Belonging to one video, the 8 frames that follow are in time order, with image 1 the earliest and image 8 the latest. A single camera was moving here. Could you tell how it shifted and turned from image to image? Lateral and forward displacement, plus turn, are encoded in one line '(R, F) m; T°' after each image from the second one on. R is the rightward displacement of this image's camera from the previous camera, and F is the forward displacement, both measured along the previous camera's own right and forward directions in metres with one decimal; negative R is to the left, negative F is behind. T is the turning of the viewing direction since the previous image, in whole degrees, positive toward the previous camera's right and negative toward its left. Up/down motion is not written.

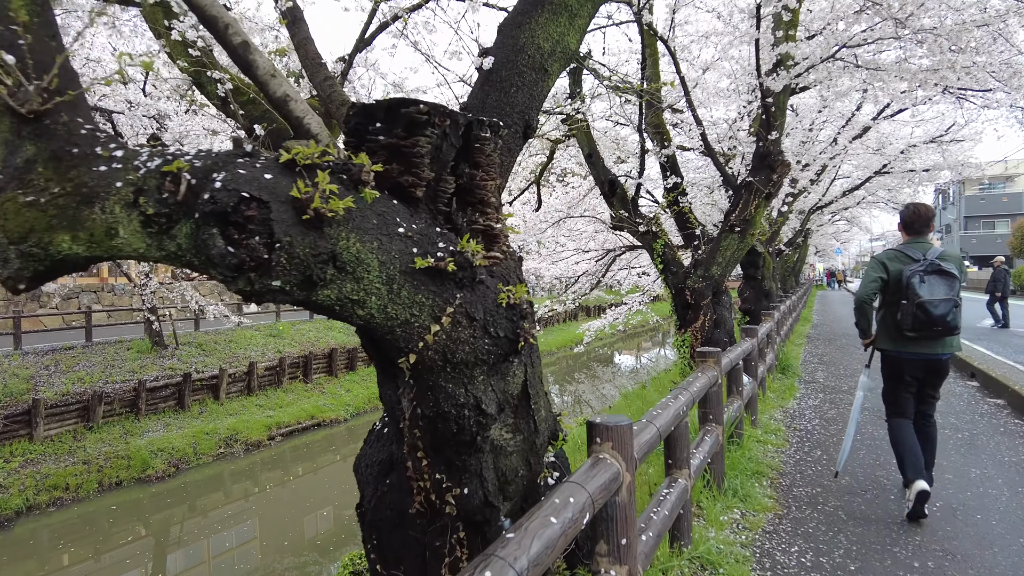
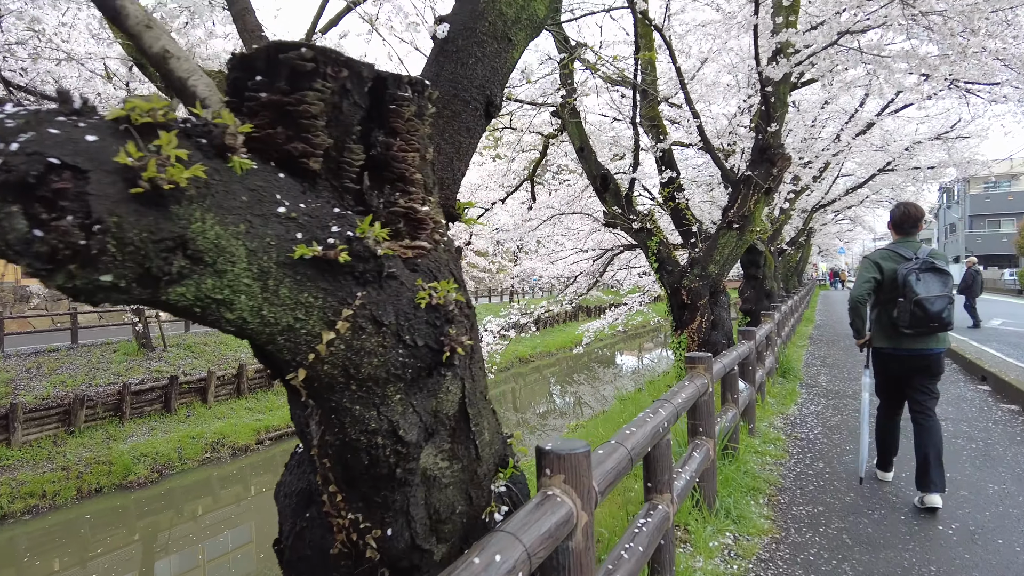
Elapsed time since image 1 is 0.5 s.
(+0.1, +0.2) m; 0°
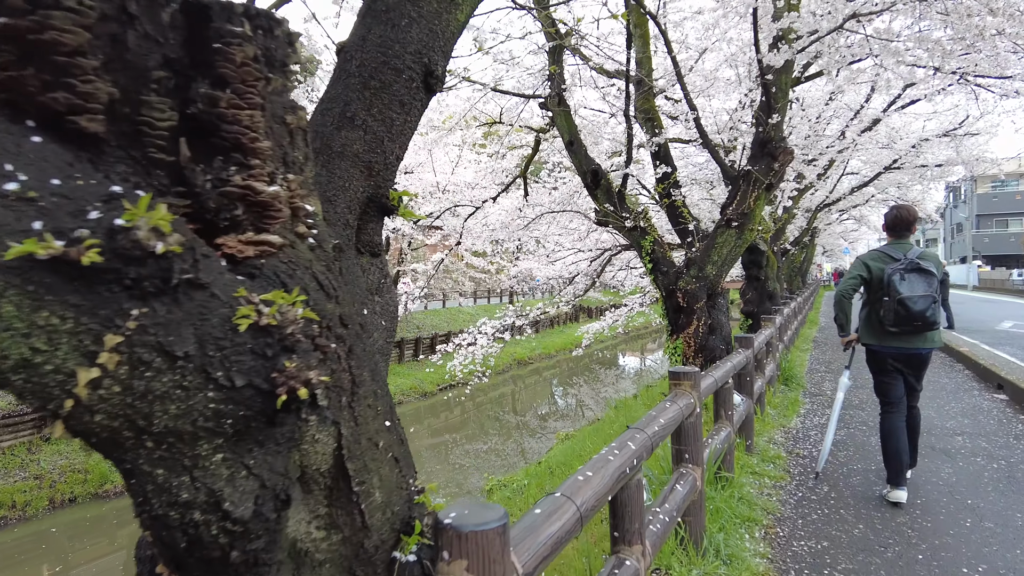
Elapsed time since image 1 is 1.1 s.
(+0.1, +0.3) m; 0°
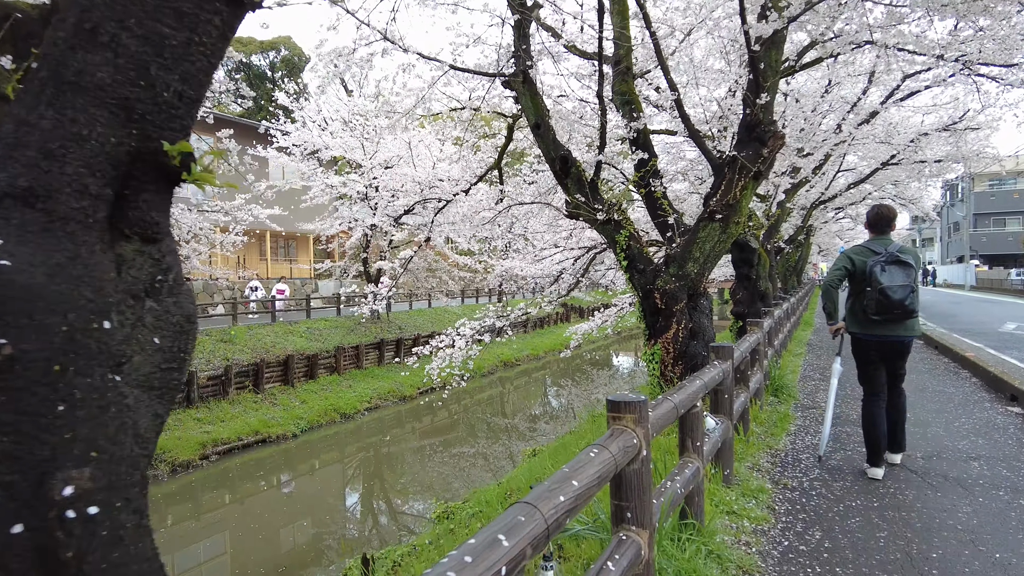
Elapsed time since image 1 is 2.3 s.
(+0.2, +0.4) m; 0°
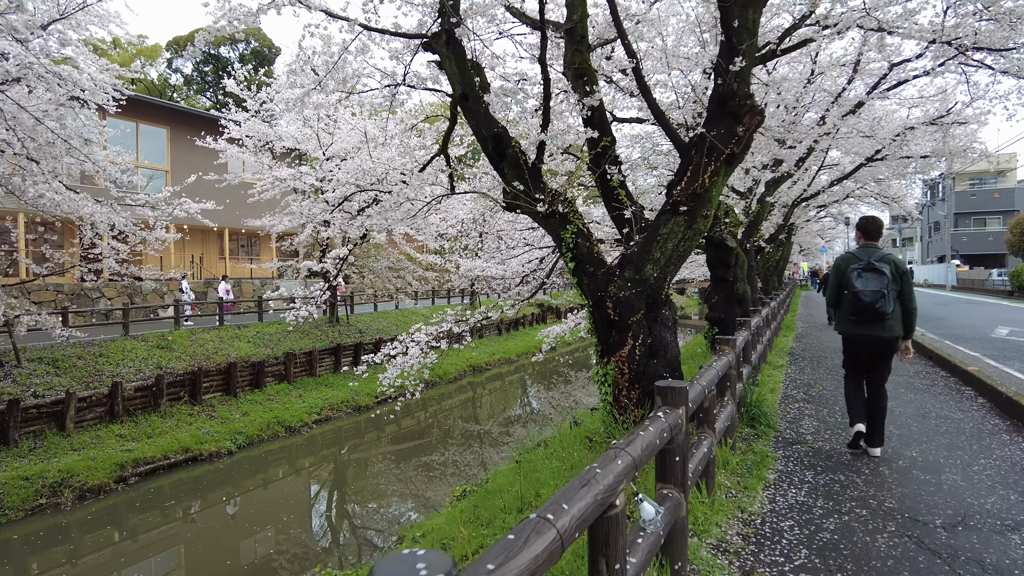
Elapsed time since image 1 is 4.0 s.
(+0.3, +0.7) m; +1°
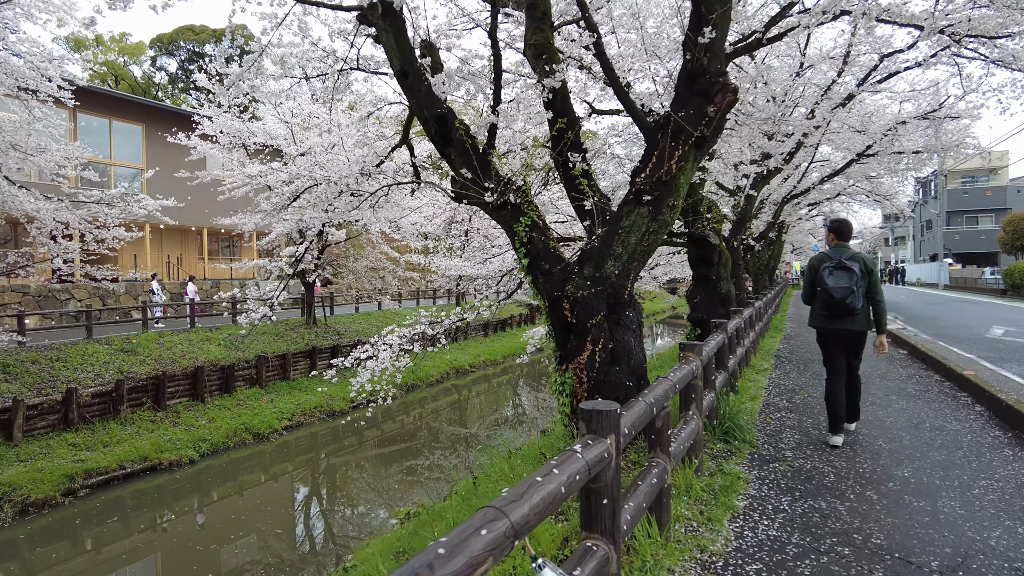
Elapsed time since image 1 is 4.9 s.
(+0.2, +0.3) m; 0°
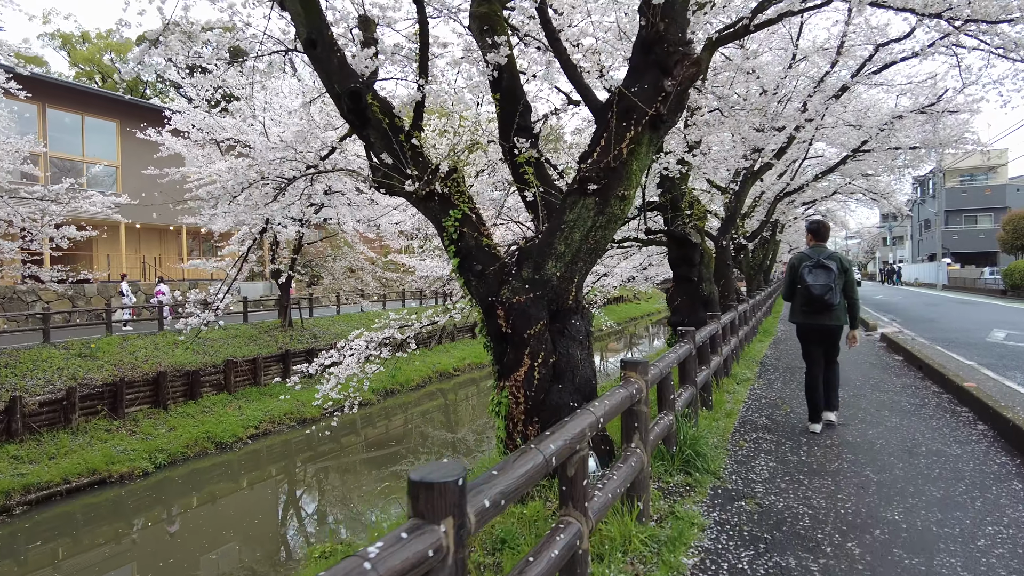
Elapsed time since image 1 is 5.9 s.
(+0.3, +0.4) m; 0°
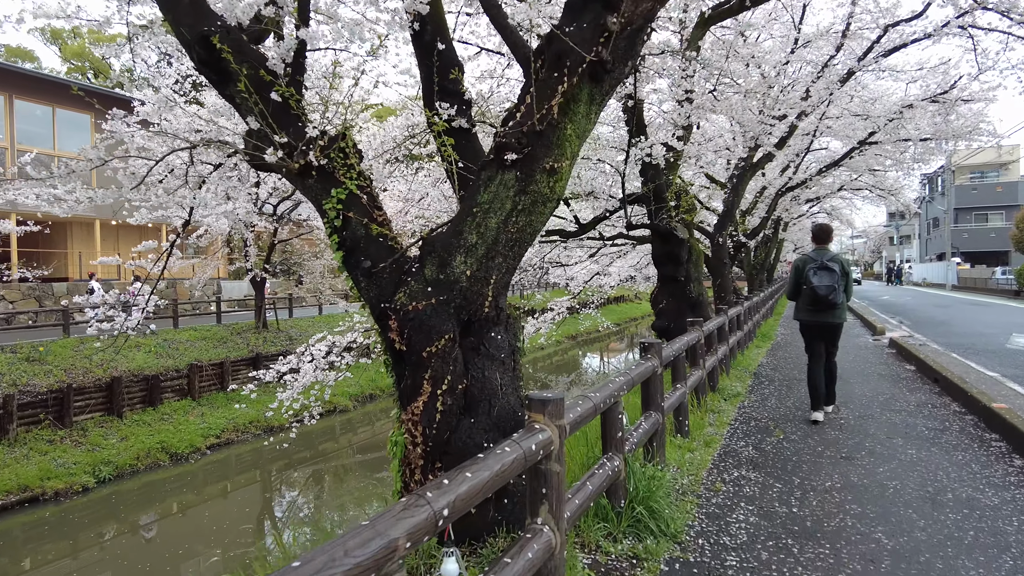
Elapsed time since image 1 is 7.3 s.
(+0.3, +0.6) m; 0°
